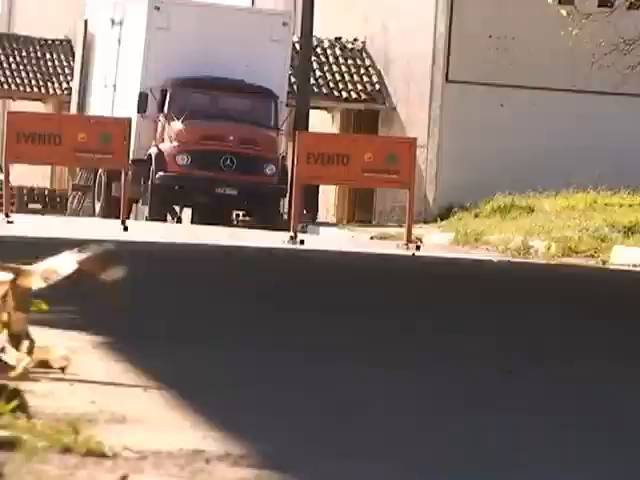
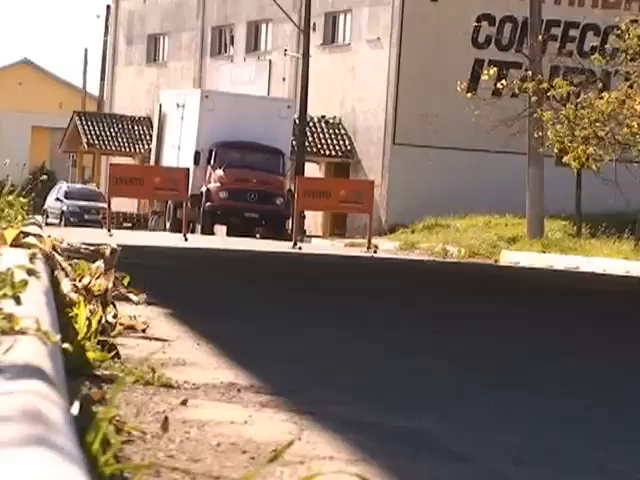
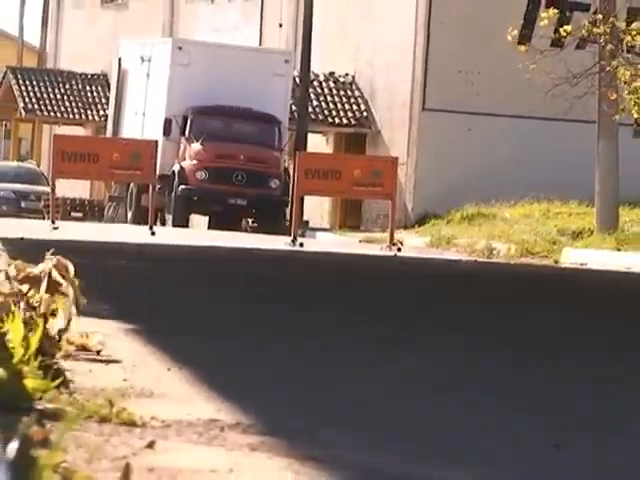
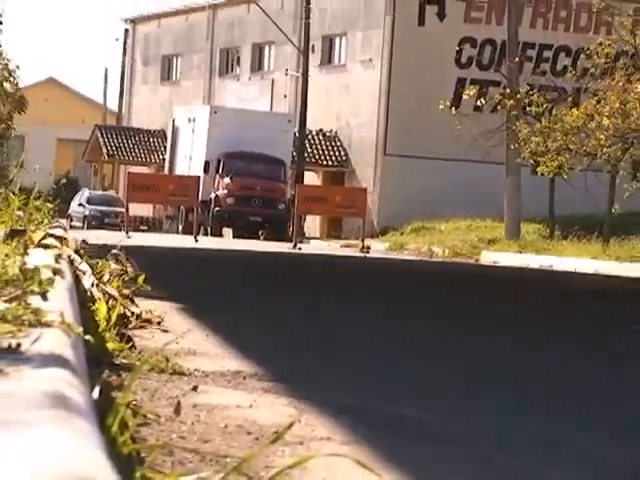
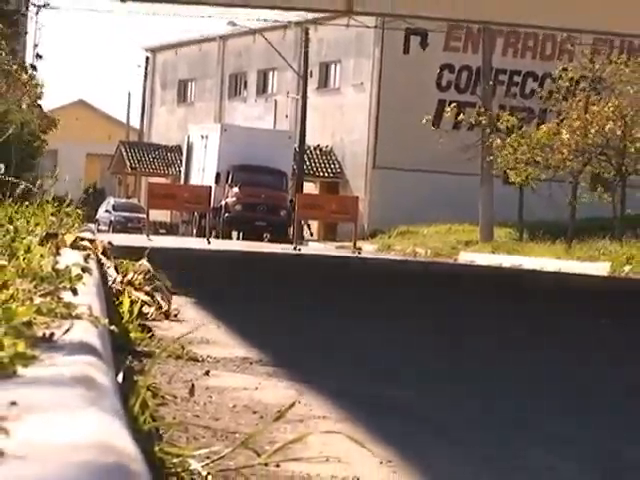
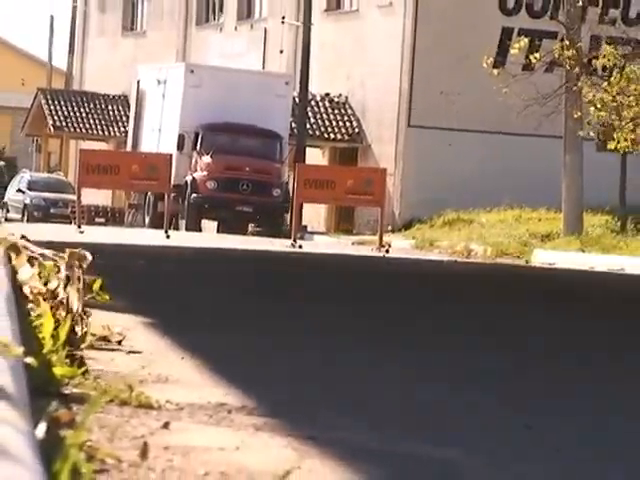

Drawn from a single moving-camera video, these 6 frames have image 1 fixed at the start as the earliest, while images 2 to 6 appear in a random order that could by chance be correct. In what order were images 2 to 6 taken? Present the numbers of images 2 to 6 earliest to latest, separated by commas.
3, 6, 2, 4, 5
